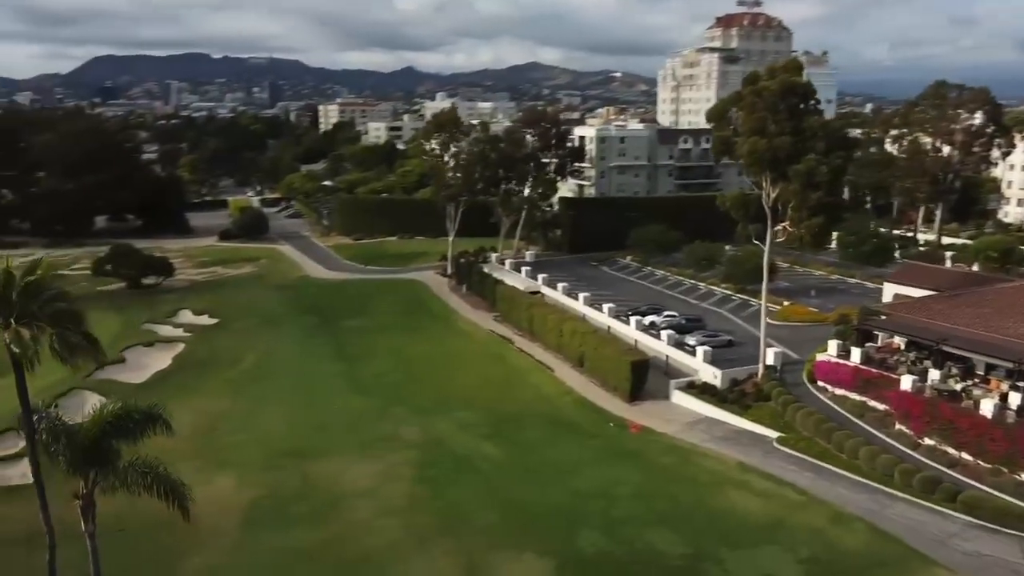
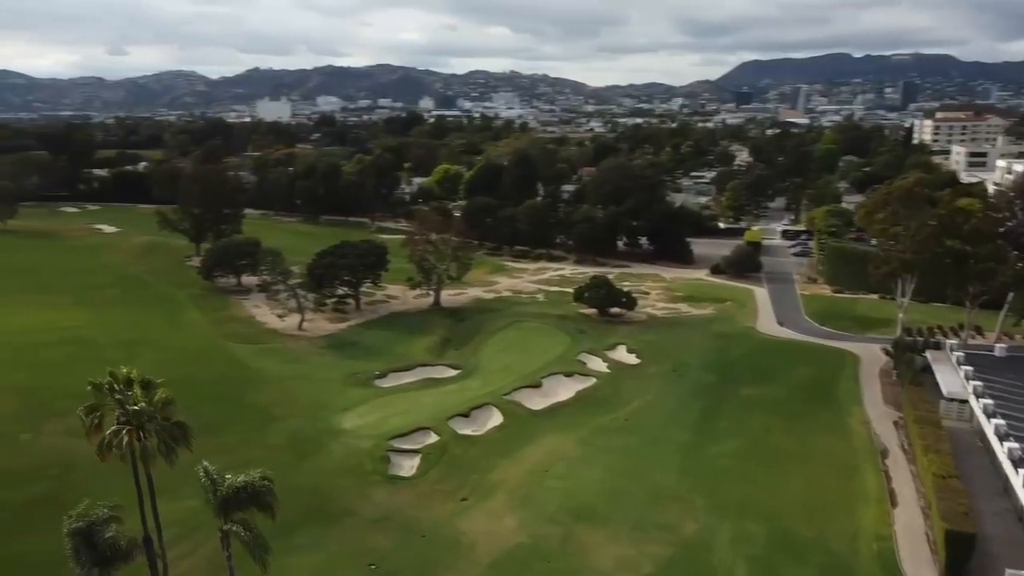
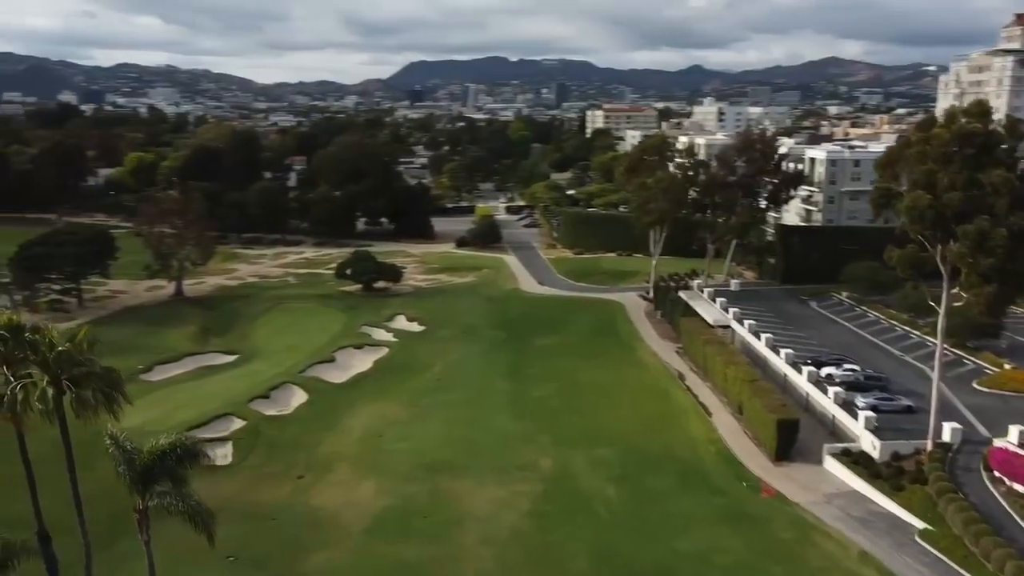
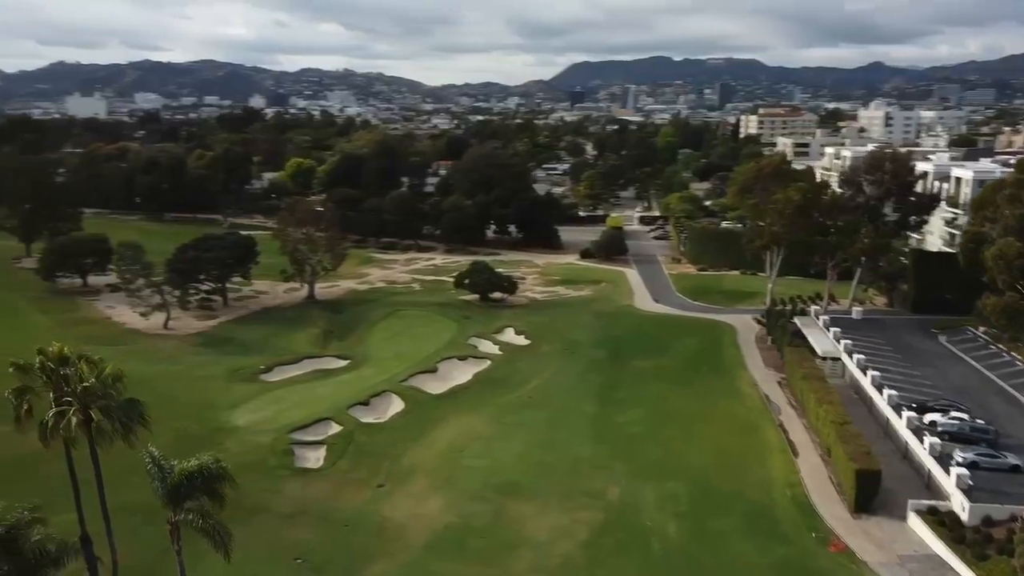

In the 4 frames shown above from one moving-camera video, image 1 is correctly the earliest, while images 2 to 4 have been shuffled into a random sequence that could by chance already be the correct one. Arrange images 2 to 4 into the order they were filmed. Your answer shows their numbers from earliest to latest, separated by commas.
3, 4, 2
